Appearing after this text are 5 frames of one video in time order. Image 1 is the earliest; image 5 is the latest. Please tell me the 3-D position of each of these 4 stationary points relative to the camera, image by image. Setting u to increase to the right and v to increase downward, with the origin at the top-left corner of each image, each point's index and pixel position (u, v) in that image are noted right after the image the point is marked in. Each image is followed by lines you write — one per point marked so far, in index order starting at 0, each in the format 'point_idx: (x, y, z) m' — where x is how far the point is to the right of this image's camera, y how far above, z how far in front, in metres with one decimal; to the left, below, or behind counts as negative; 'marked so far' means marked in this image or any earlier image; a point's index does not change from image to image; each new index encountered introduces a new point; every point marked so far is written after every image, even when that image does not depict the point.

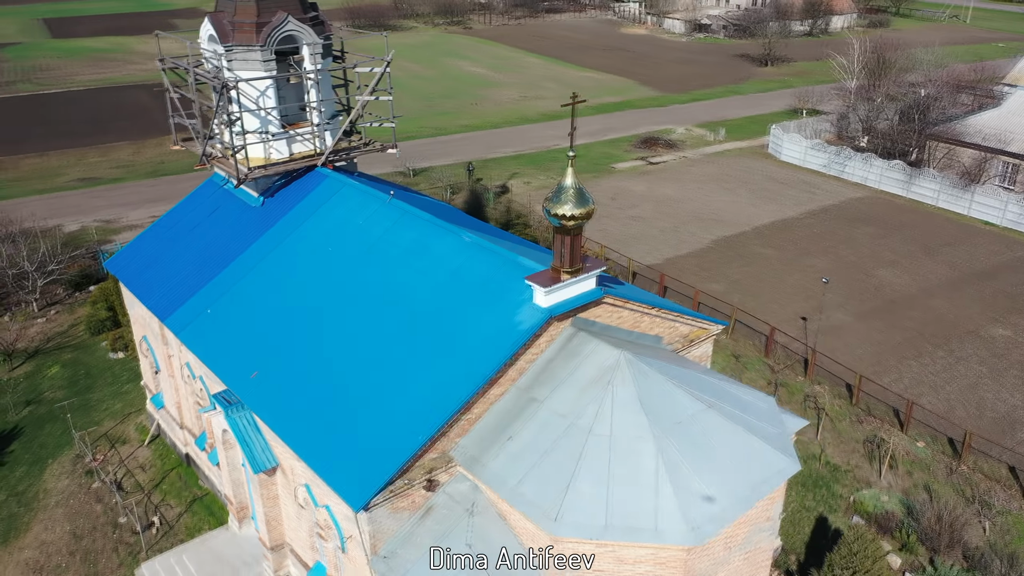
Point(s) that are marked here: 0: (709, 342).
0: (+3.8, -1.0, +16.3) m
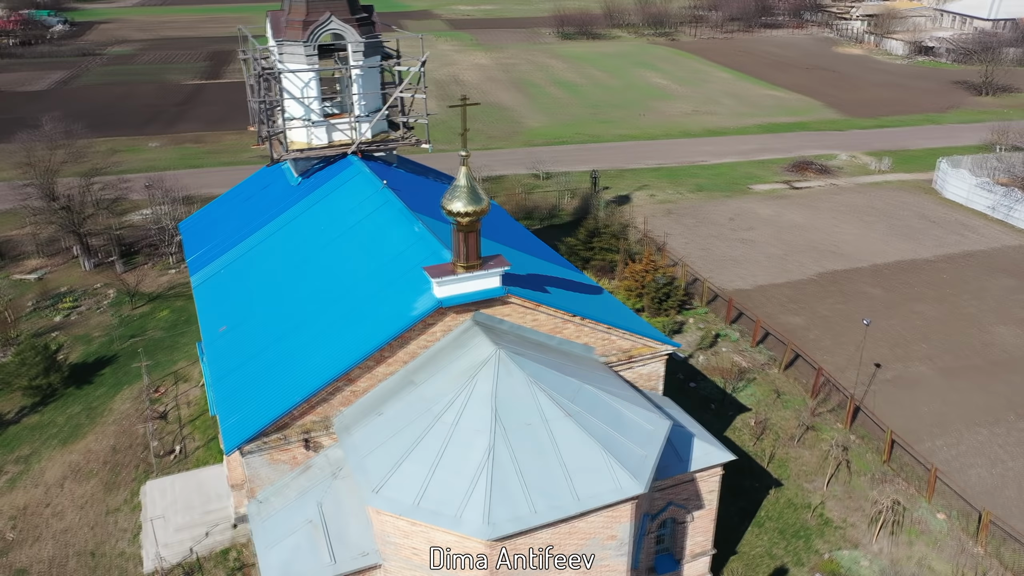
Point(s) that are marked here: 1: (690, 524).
0: (+2.8, -1.4, +15.9) m
1: (+3.2, -4.2, +15.0) m
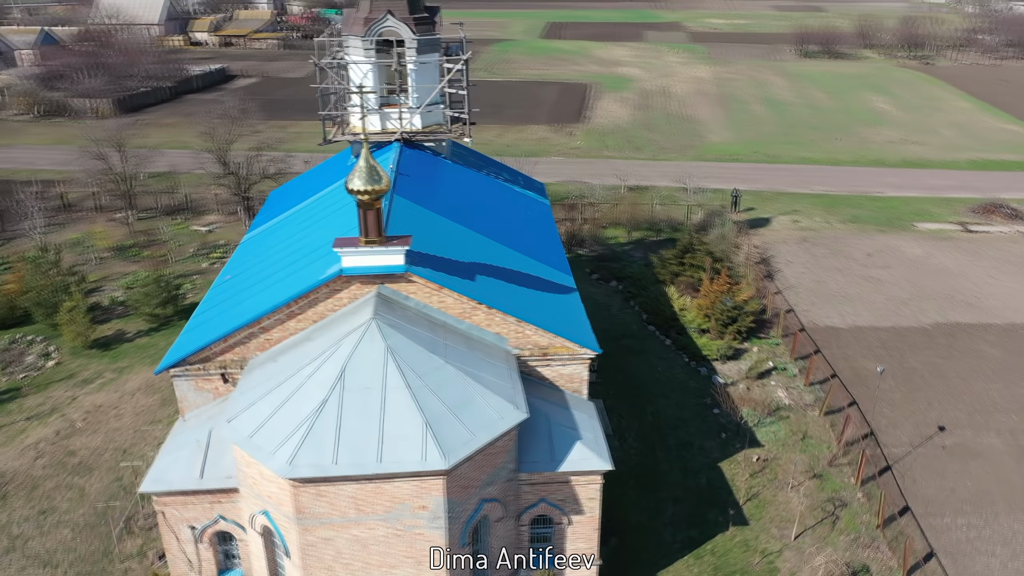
0: (+1.3, -1.5, +16.0) m
1: (+1.0, -4.3, +15.1) m
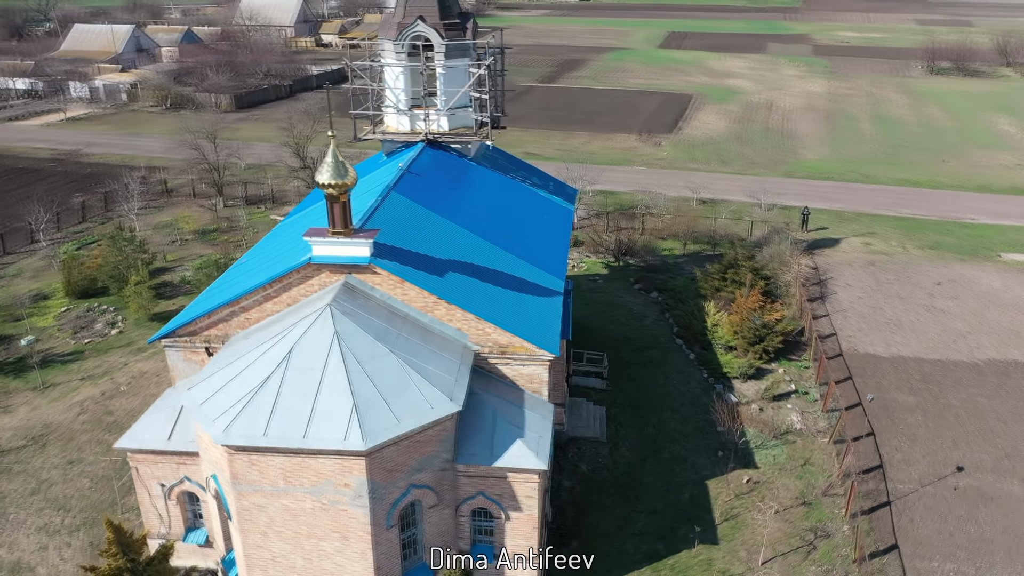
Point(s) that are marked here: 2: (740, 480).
0: (+0.5, -1.5, +16.3) m
1: (-0.1, -4.3, +15.4) m
2: (+5.5, -4.6, +19.9) m
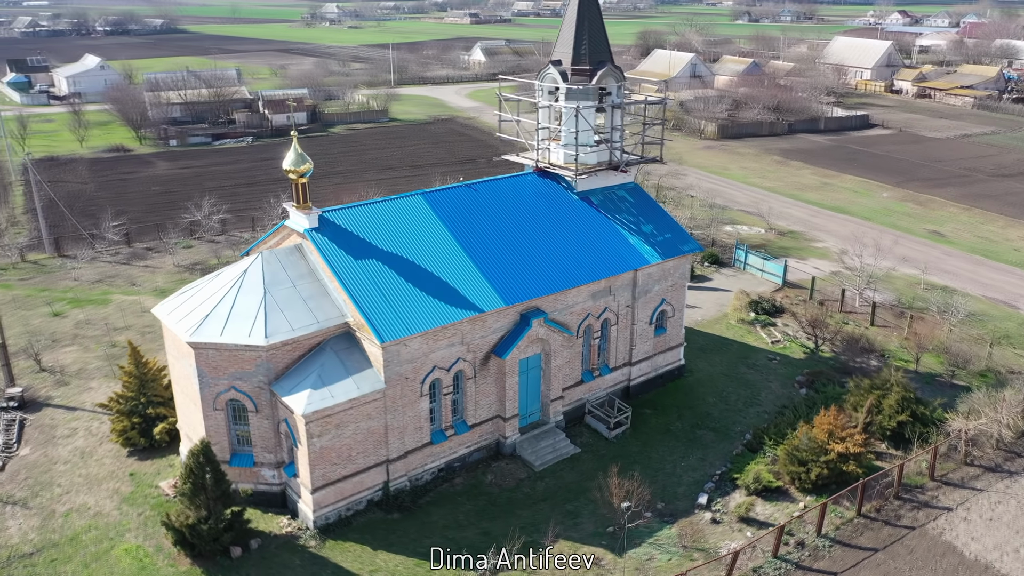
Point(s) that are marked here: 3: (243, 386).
0: (-3.2, -1.4, +19.6) m
1: (-5.0, -3.8, +19.5) m
2: (+1.8, -6.2, +19.3) m
3: (-6.4, -2.3, +19.7) m
